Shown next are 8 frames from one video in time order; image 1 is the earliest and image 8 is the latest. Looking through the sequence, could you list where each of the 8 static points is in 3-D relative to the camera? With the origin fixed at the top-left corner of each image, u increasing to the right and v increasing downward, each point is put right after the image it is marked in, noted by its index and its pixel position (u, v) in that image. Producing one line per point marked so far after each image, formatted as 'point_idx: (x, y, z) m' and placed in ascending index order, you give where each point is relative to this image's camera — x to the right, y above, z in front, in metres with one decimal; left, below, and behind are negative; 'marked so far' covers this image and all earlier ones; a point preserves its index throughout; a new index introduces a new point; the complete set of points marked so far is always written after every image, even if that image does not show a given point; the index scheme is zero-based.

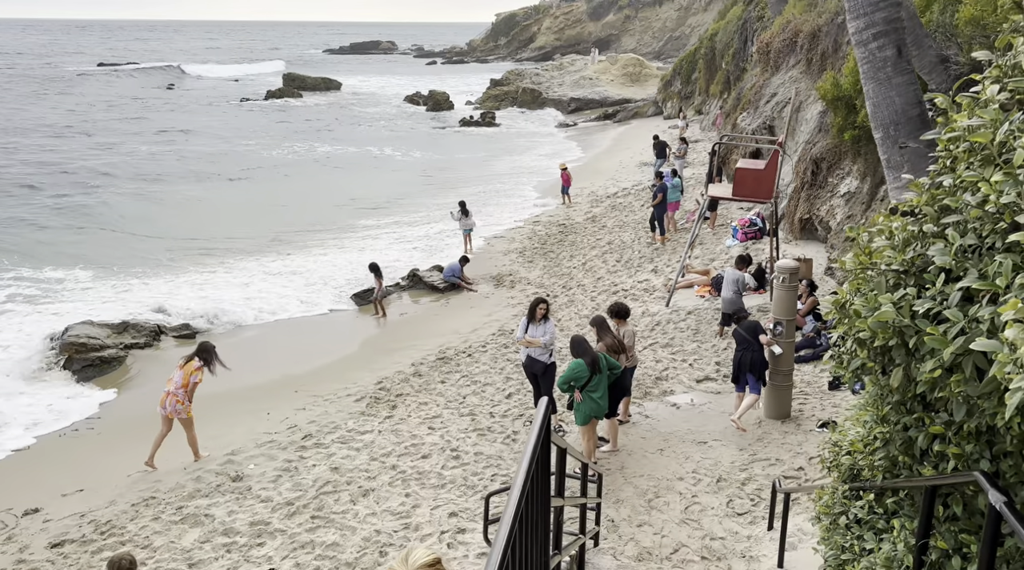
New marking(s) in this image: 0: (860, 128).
0: (+5.6, +2.5, +14.6) m
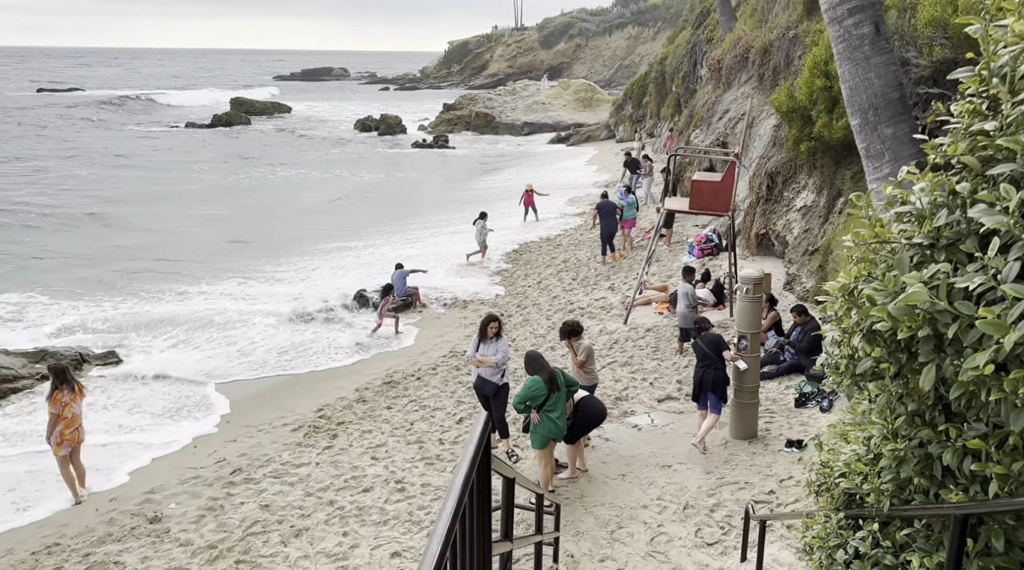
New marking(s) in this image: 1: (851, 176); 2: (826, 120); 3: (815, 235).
0: (+4.8, +2.3, +14.2) m
1: (+5.0, +1.6, +13.3) m
2: (+4.7, +2.5, +13.5) m
3: (+4.8, +0.8, +14.3) m
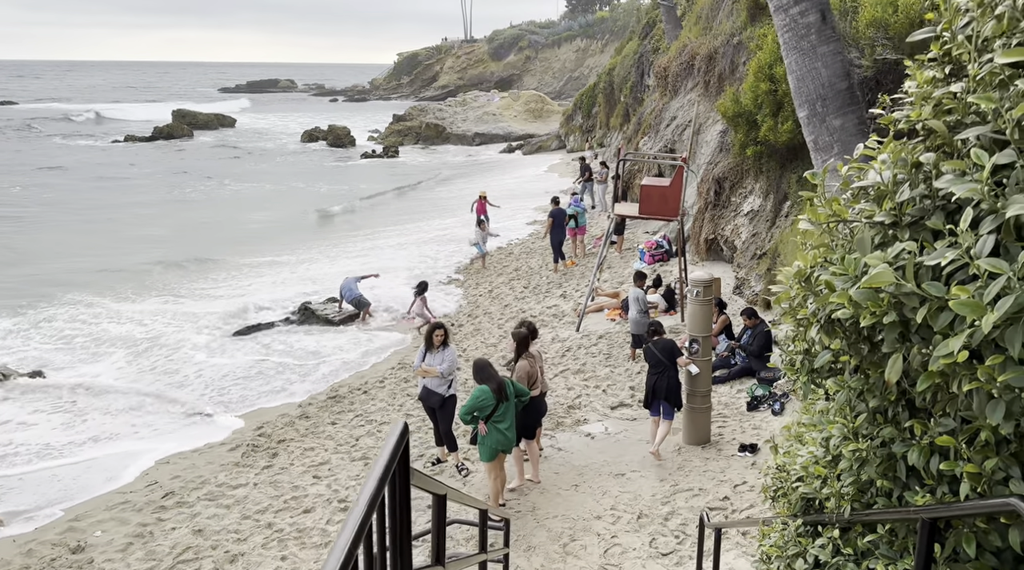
0: (+3.9, +2.2, +14.2) m
1: (+4.2, +1.5, +13.3) m
2: (+3.9, +2.4, +13.4) m
3: (+3.9, +0.7, +14.2) m
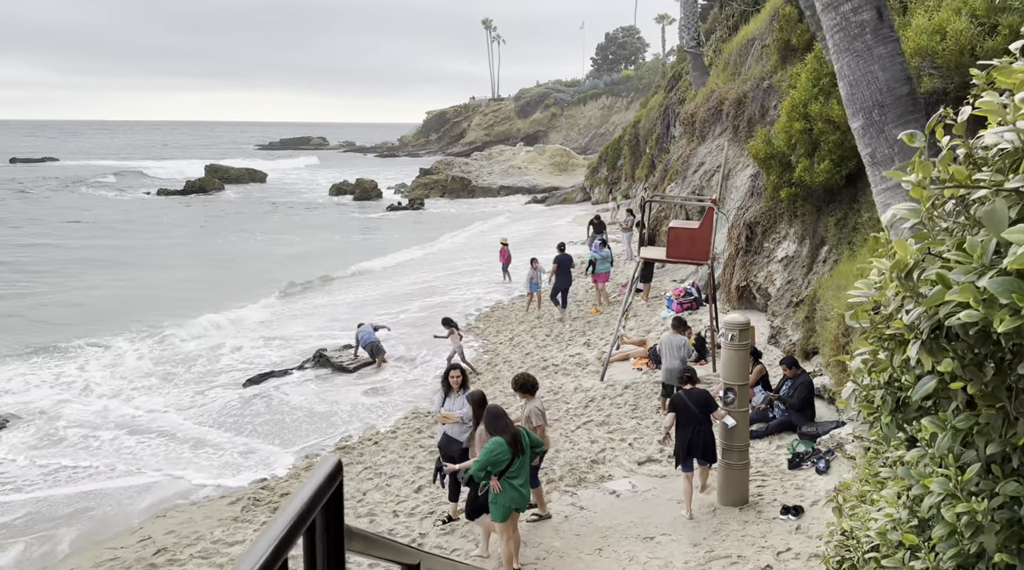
0: (+4.3, +1.5, +13.5) m
1: (+4.5, +0.9, +12.6) m
2: (+4.2, +1.7, +12.8) m
3: (+4.3, 0.0, +13.5) m
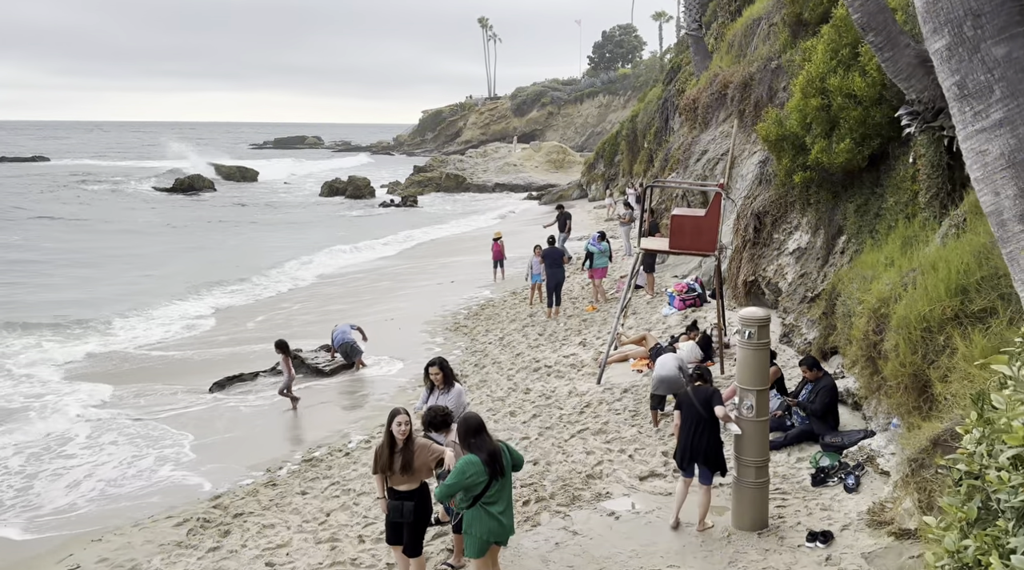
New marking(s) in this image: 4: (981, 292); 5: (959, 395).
0: (+4.1, +1.6, +12.3) m
1: (+4.3, +1.0, +11.4) m
2: (+4.0, +1.8, +11.6) m
3: (+4.1, +0.1, +12.3) m
4: (+3.7, -0.1, +7.1) m
5: (+3.4, -0.8, +6.7) m
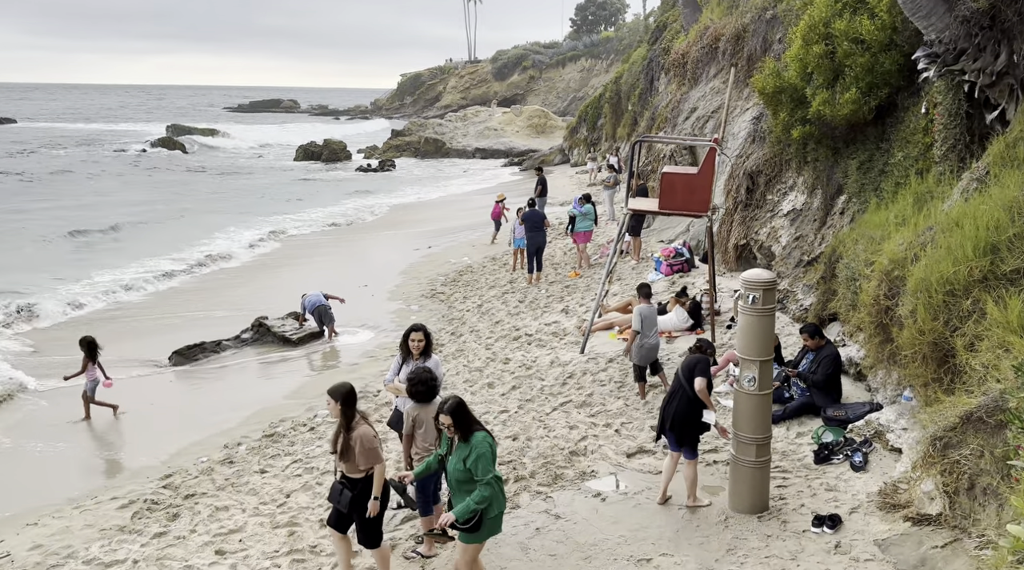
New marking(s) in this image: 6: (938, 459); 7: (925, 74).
0: (+3.8, +2.1, +11.5) m
1: (+4.1, +1.4, +10.7) m
2: (+3.7, +2.3, +10.8) m
3: (+3.8, +0.6, +11.6) m
4: (+3.5, +0.2, +6.4) m
5: (+3.2, -0.5, +6.0) m
6: (+2.9, -1.2, +6.0) m
7: (+3.9, +2.0, +8.6) m
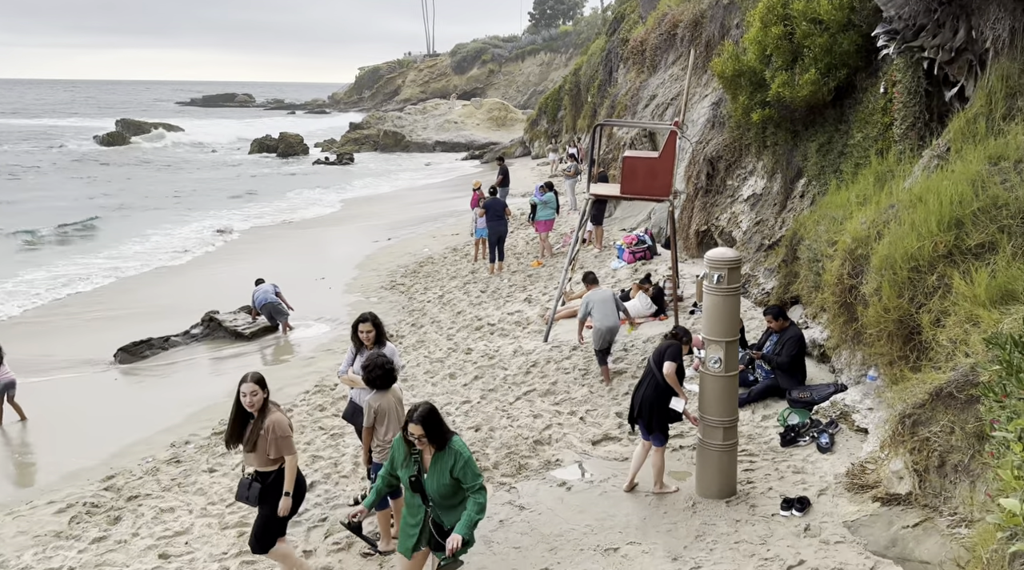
0: (+3.3, +2.3, +11.4) m
1: (+3.6, +1.6, +10.6) m
2: (+3.2, +2.5, +10.7) m
3: (+3.3, +0.8, +11.5) m
4: (+3.3, +0.4, +6.3) m
5: (+2.9, -0.4, +5.9) m
6: (+2.6, -1.0, +5.9) m
7: (+3.5, +2.2, +8.5) m
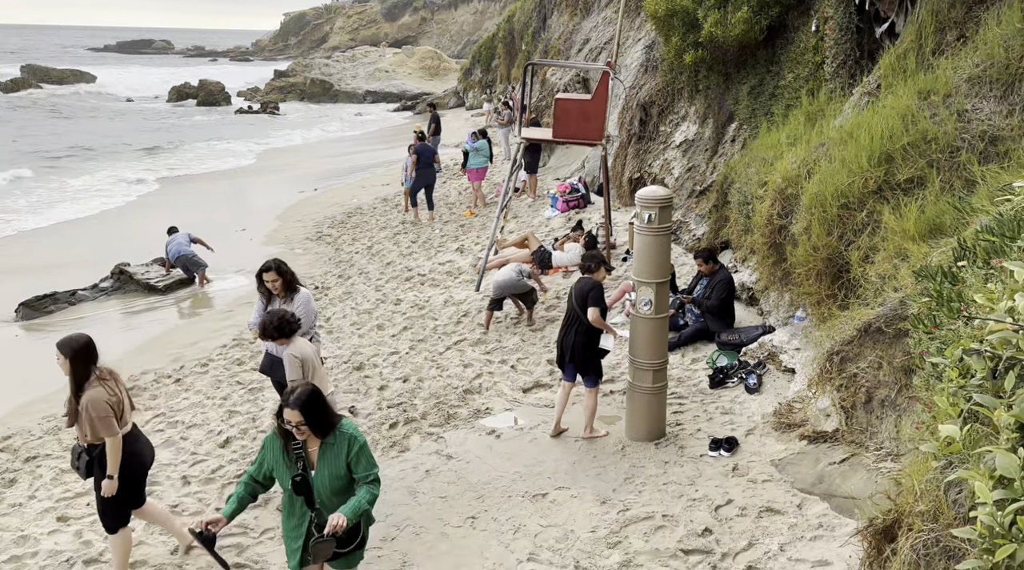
0: (+2.4, +2.9, +11.3) m
1: (+2.7, +2.3, +10.4) m
2: (+2.4, +3.1, +10.5) m
3: (+2.4, +1.5, +11.4) m
4: (+2.7, +0.9, +6.2) m
5: (+2.4, 0.0, +5.9) m
6: (+2.1, -0.6, +5.9) m
7: (+2.8, +2.7, +8.3) m
